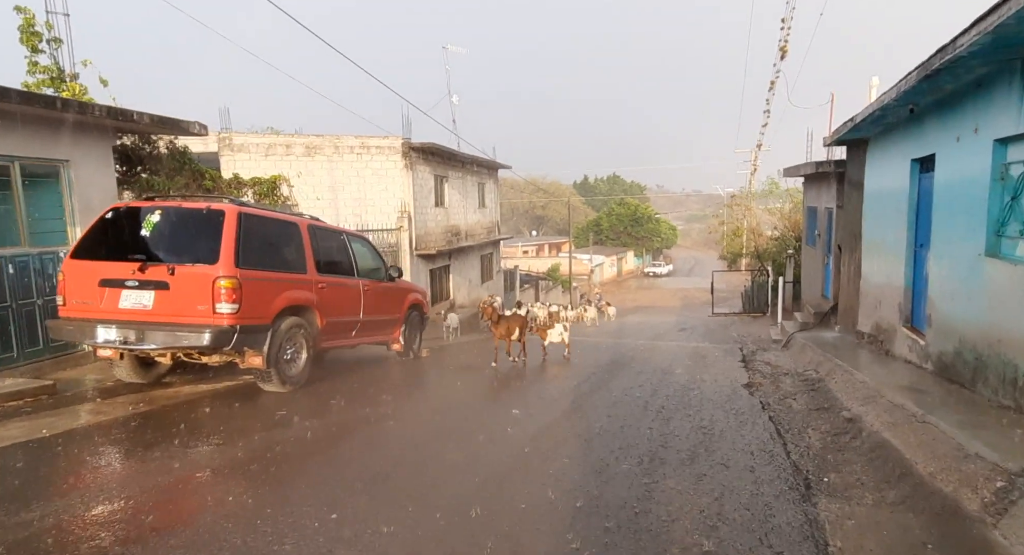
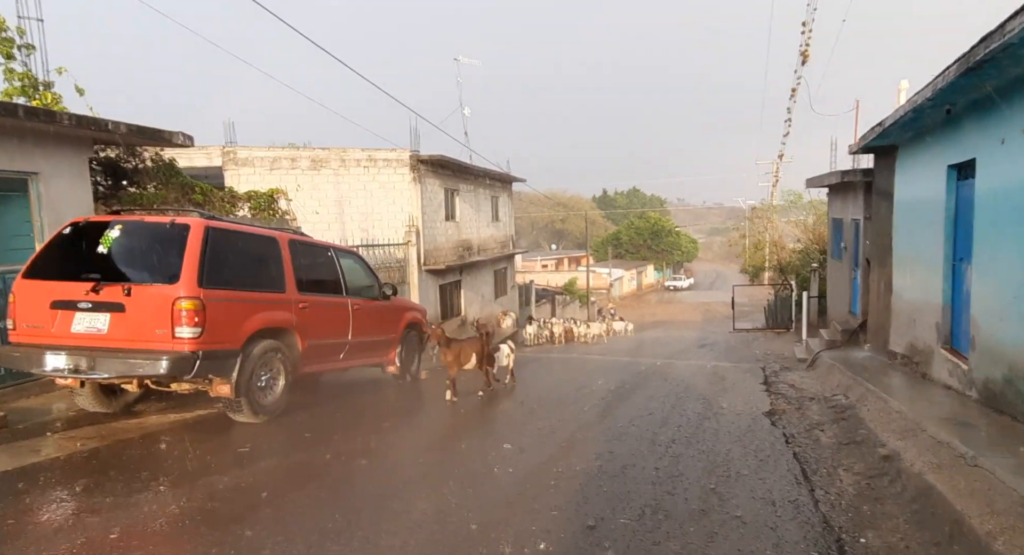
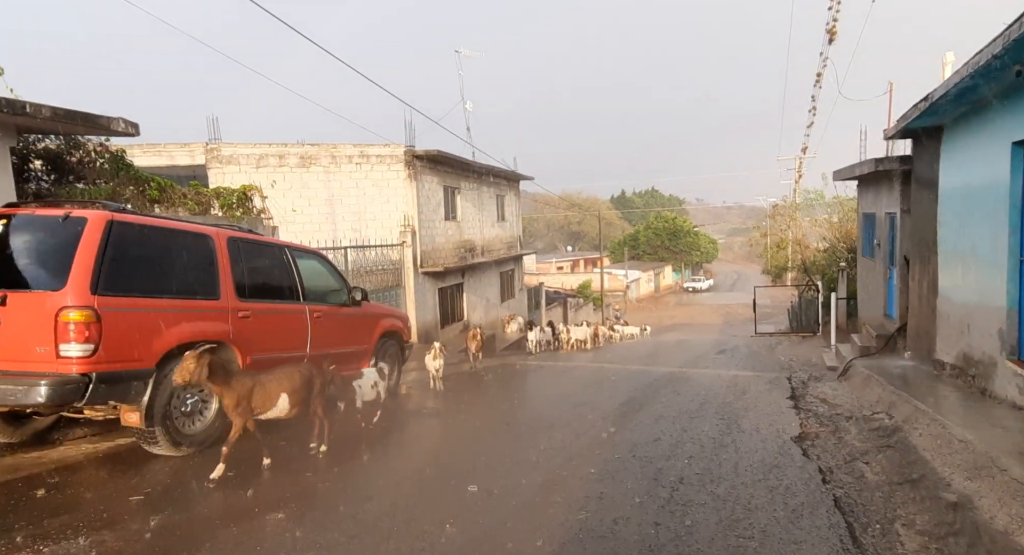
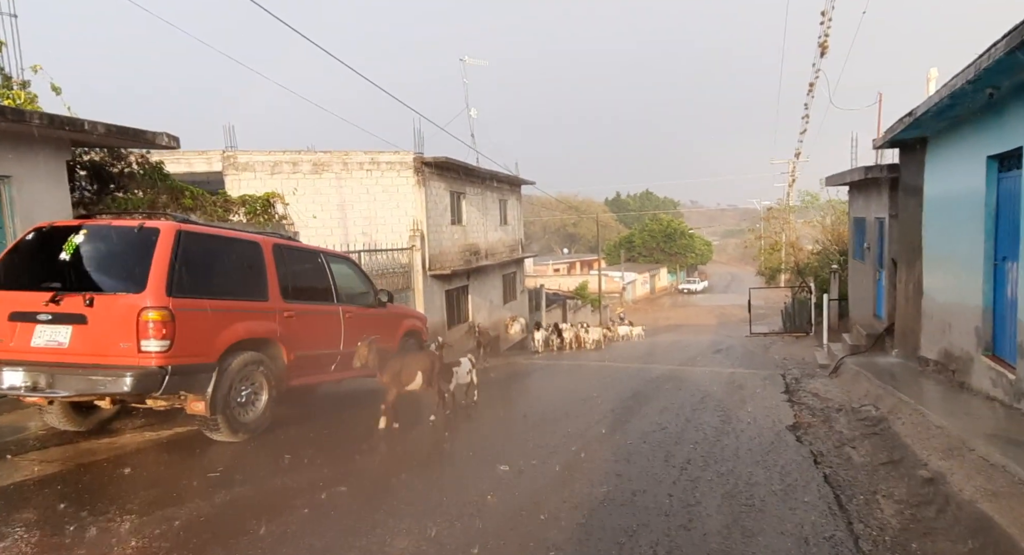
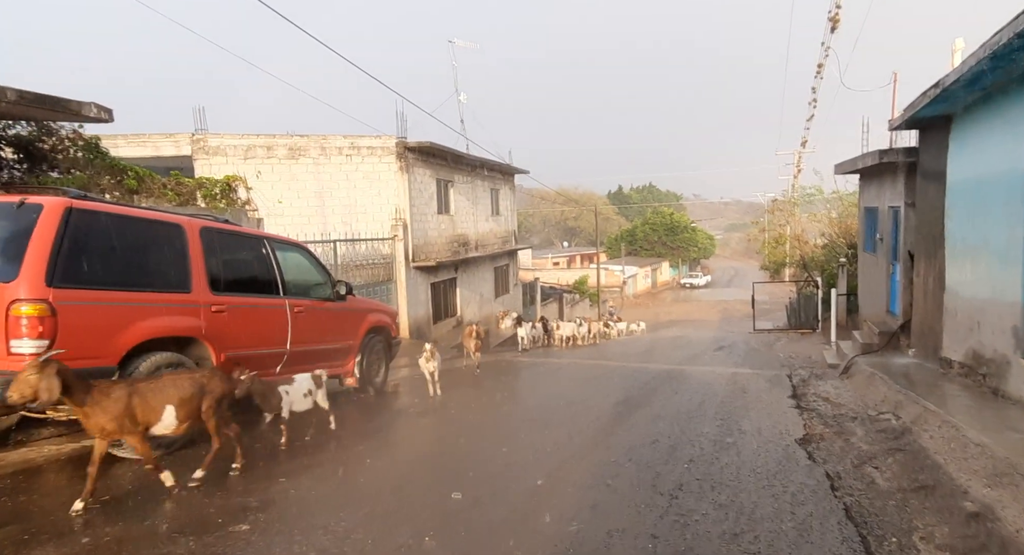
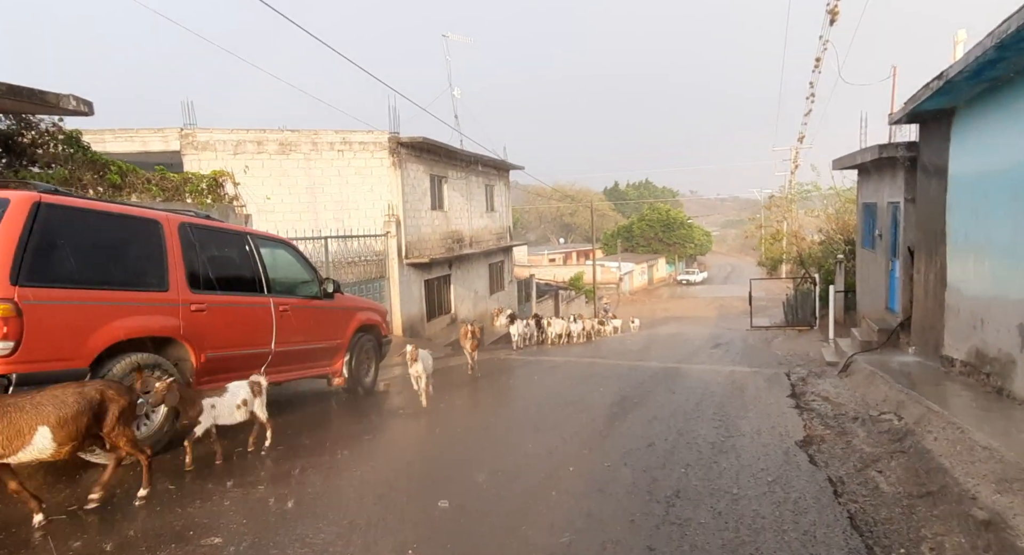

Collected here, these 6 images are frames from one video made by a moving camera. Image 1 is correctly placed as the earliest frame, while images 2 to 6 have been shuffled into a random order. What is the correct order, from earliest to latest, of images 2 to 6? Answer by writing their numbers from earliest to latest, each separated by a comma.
2, 4, 3, 5, 6
